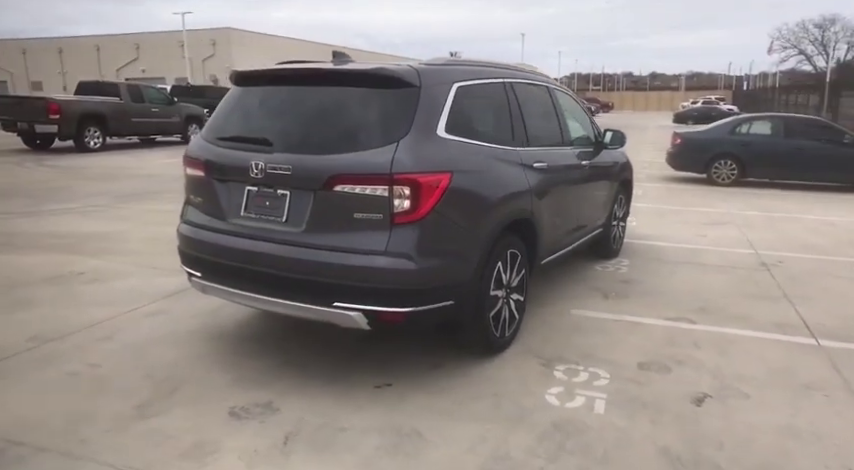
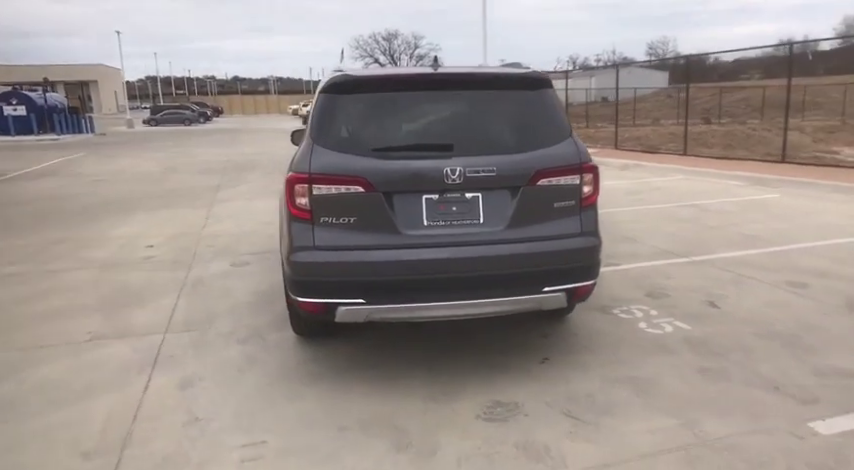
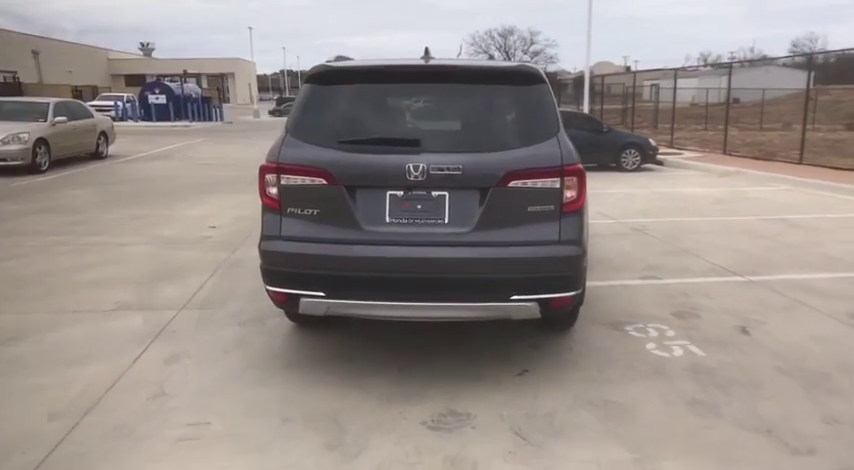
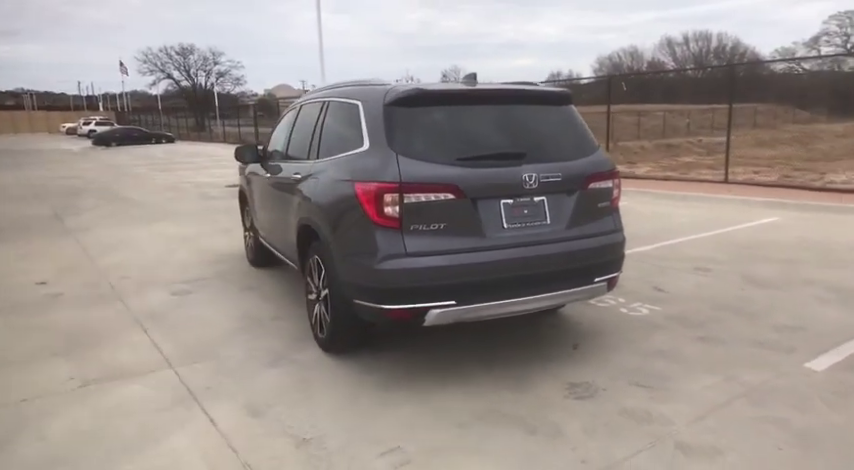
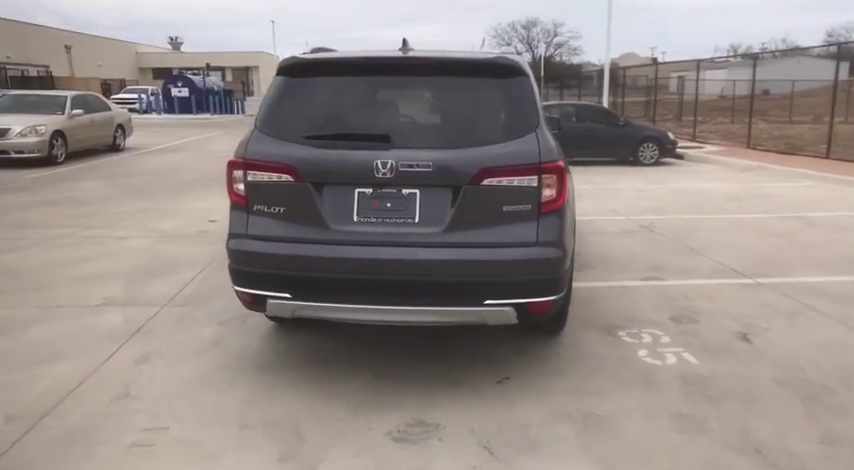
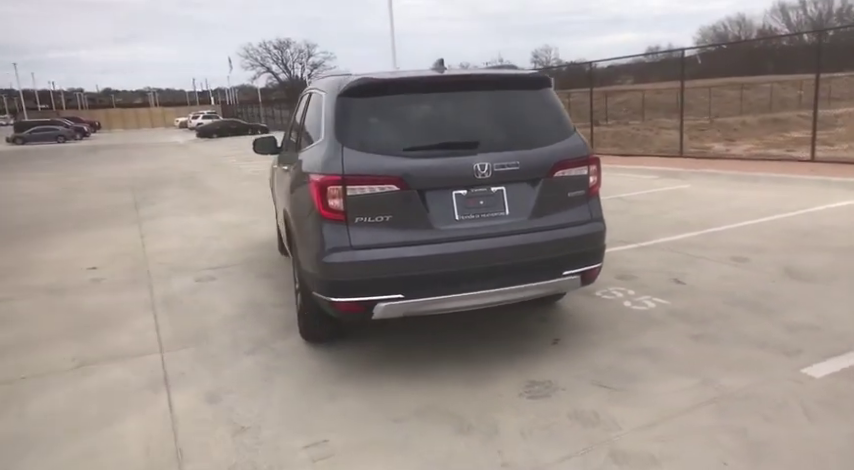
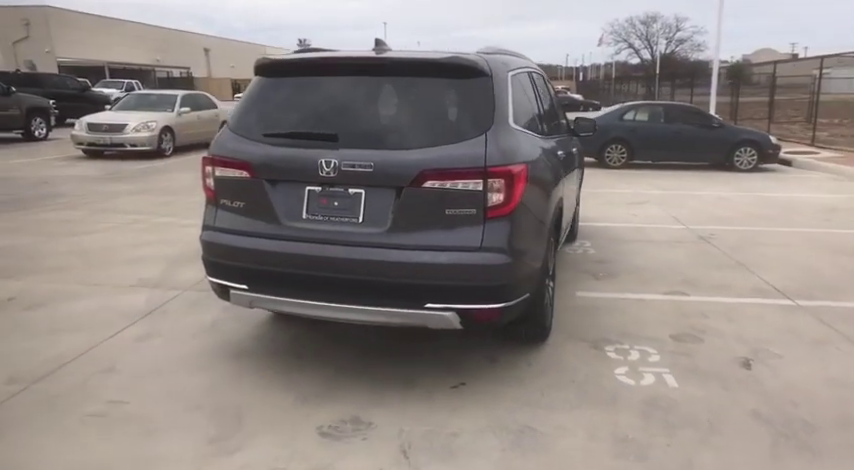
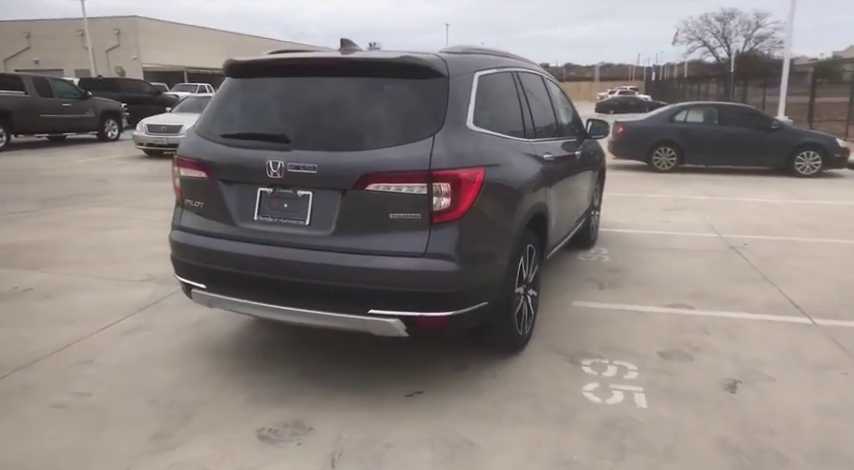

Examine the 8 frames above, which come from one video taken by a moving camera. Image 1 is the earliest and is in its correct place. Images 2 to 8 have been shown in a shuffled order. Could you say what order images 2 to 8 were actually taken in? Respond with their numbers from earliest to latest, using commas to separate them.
8, 7, 5, 3, 2, 6, 4
